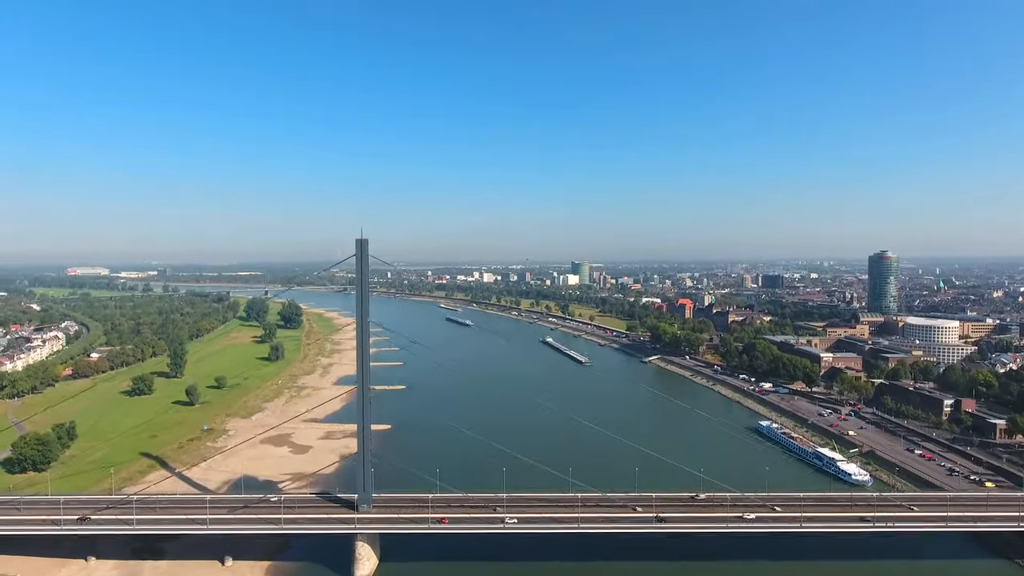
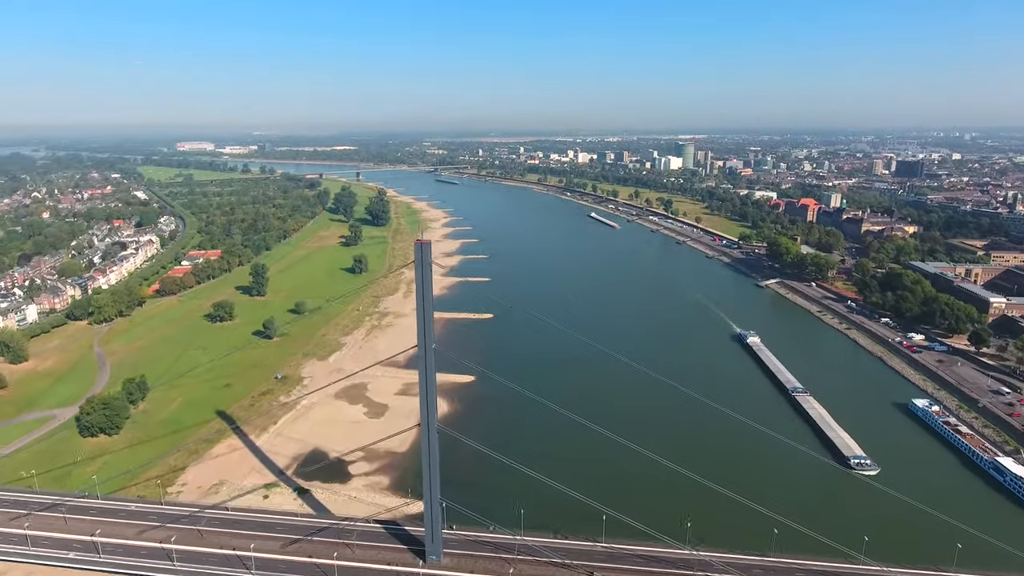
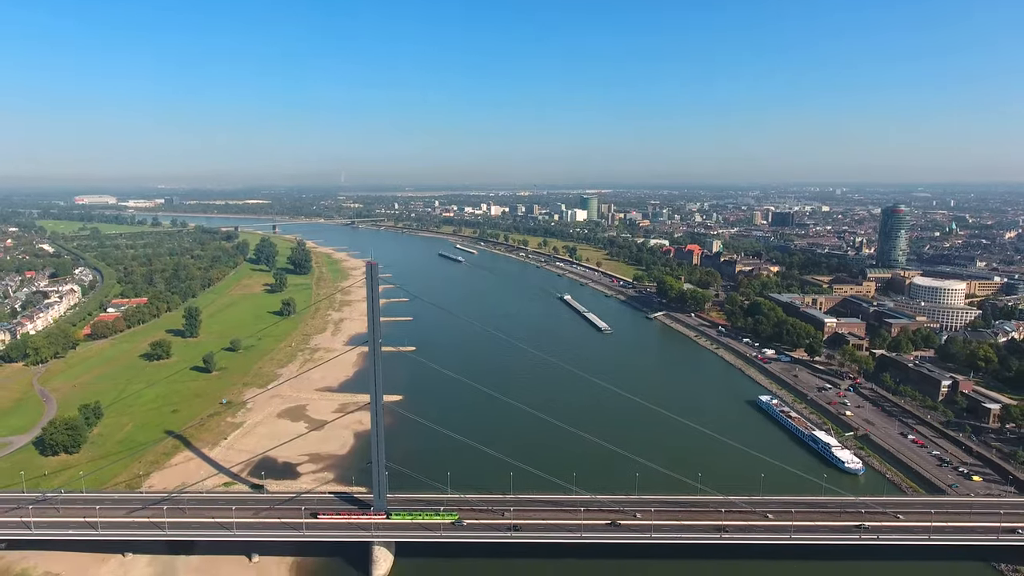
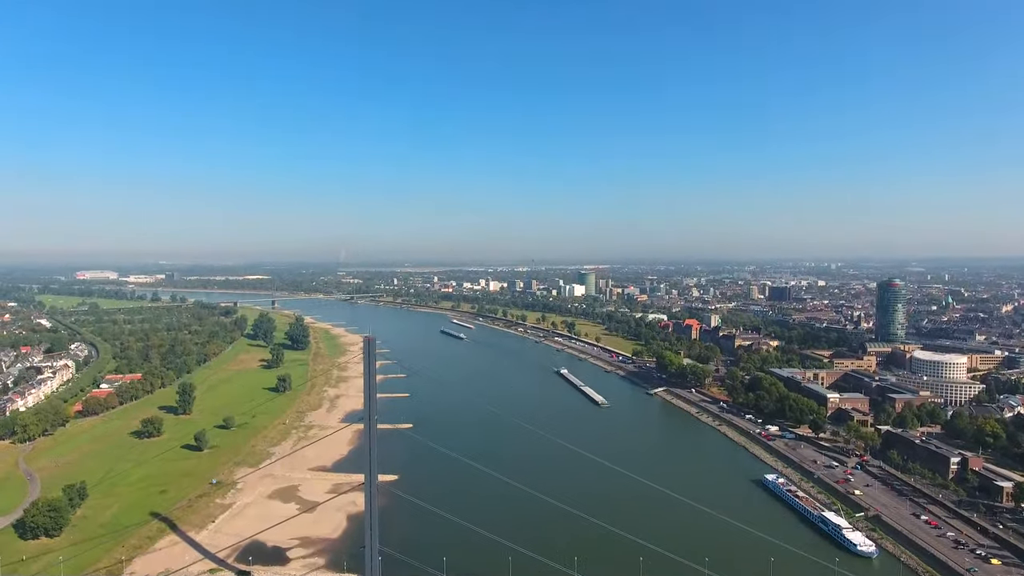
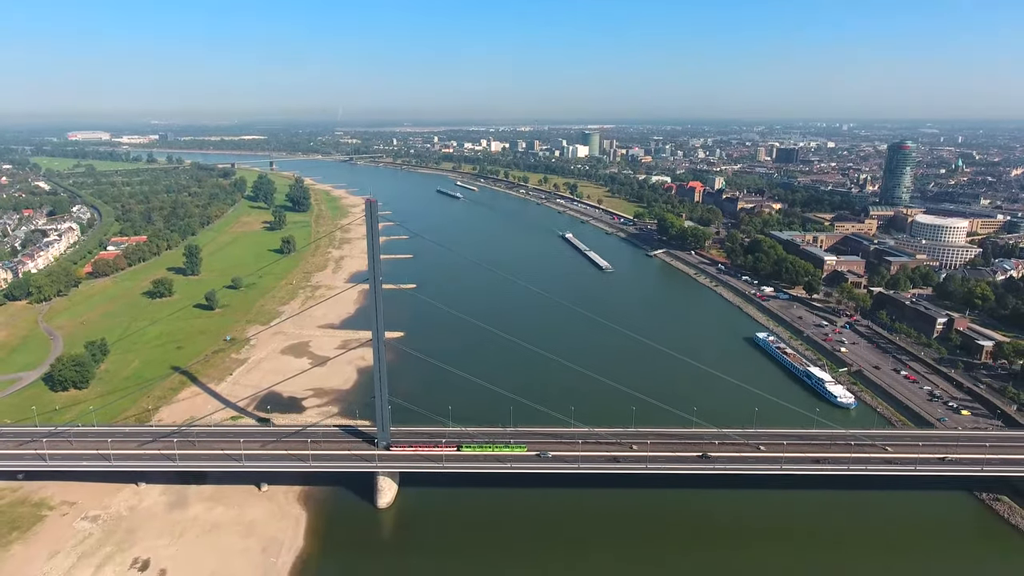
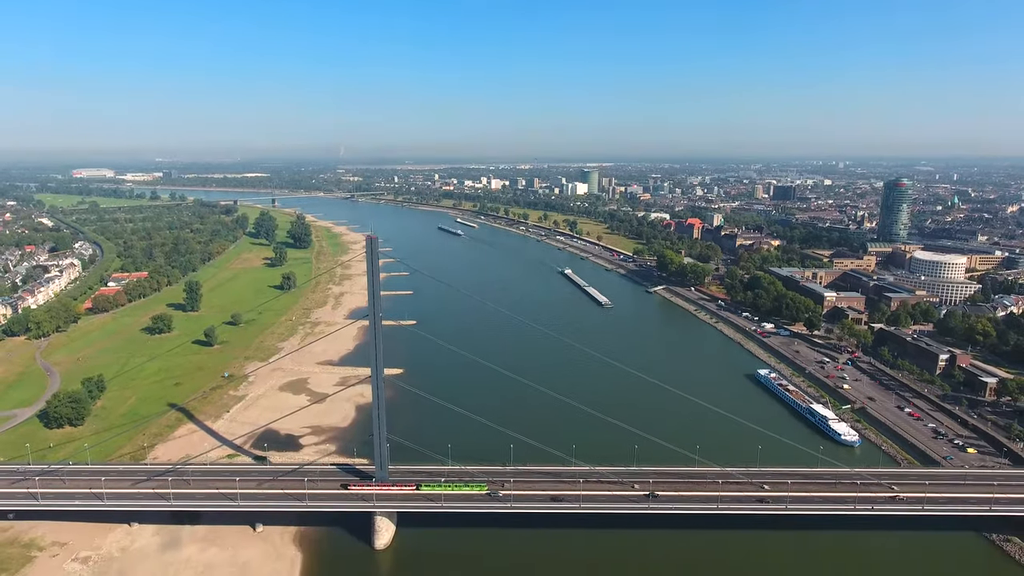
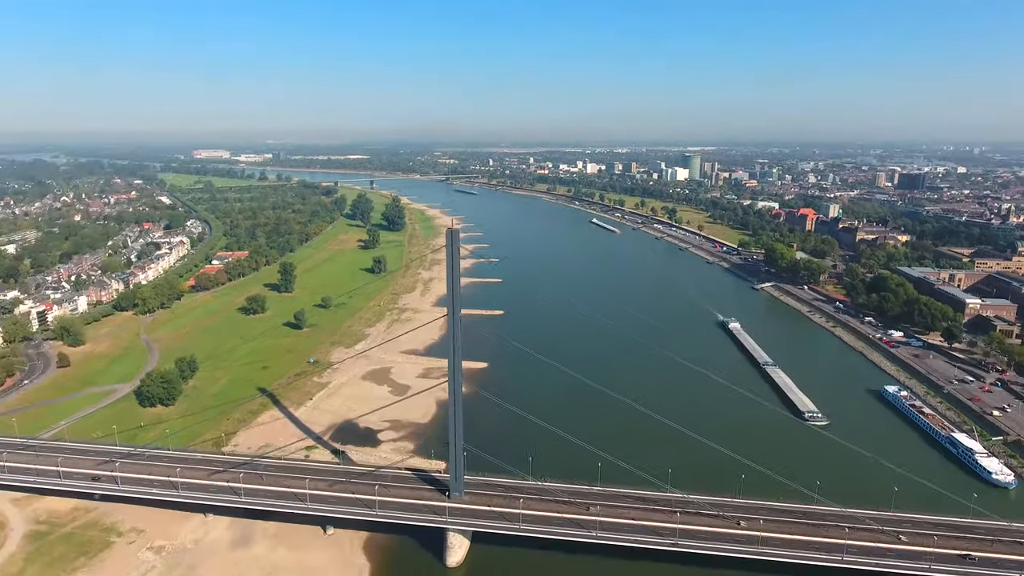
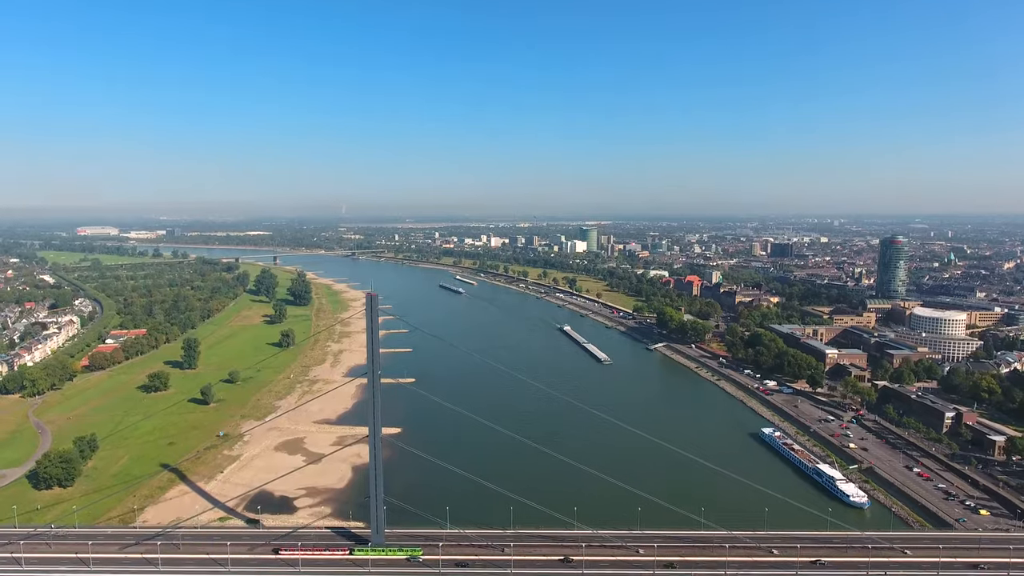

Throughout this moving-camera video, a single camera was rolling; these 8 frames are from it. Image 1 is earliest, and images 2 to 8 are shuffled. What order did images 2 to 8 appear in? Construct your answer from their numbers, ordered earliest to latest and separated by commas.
4, 8, 3, 6, 5, 7, 2
